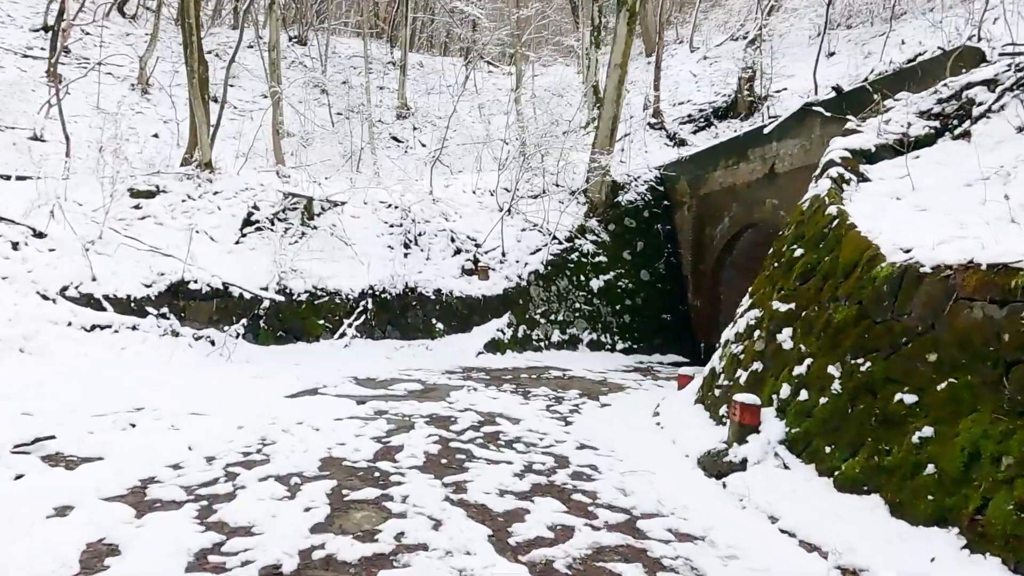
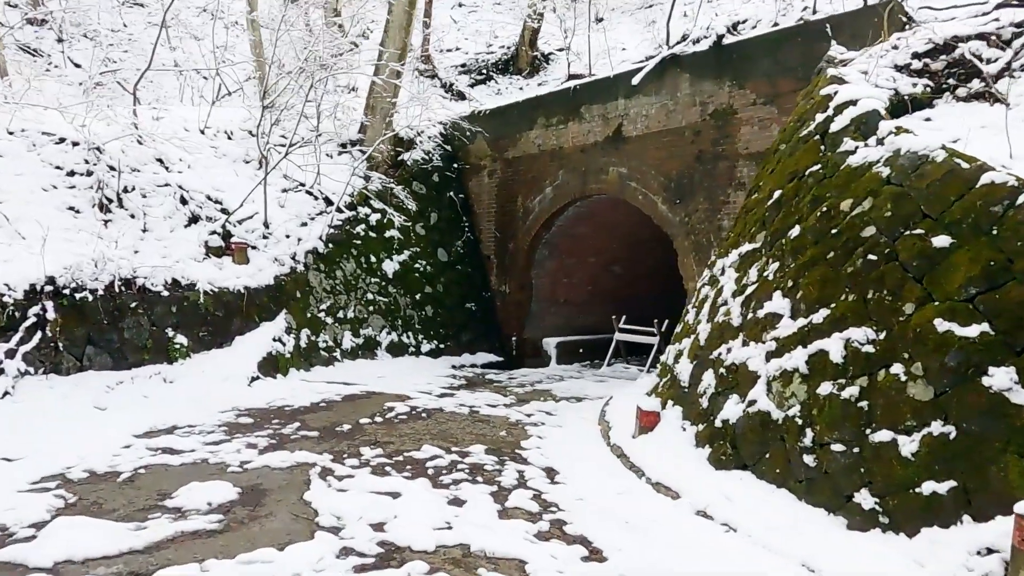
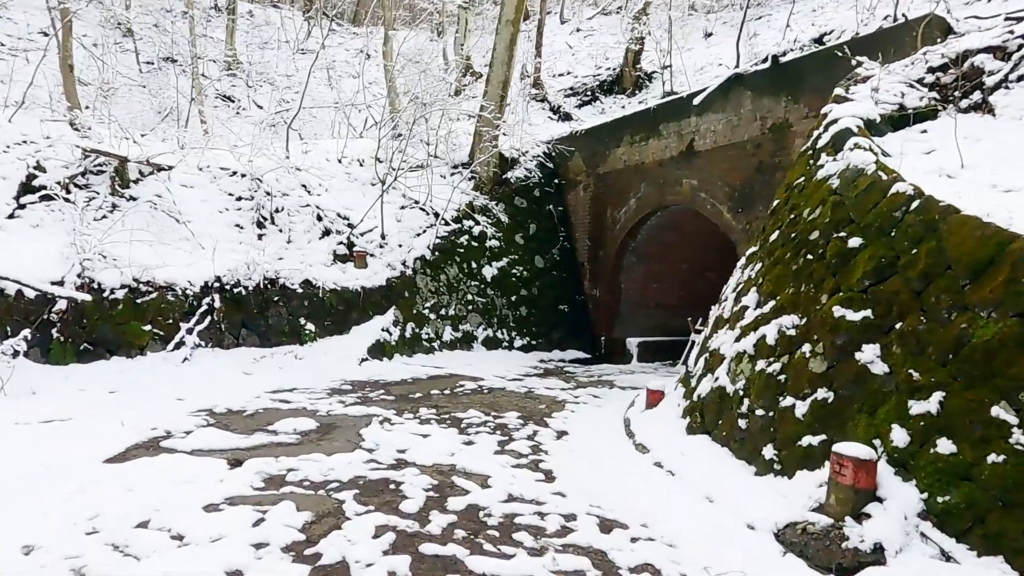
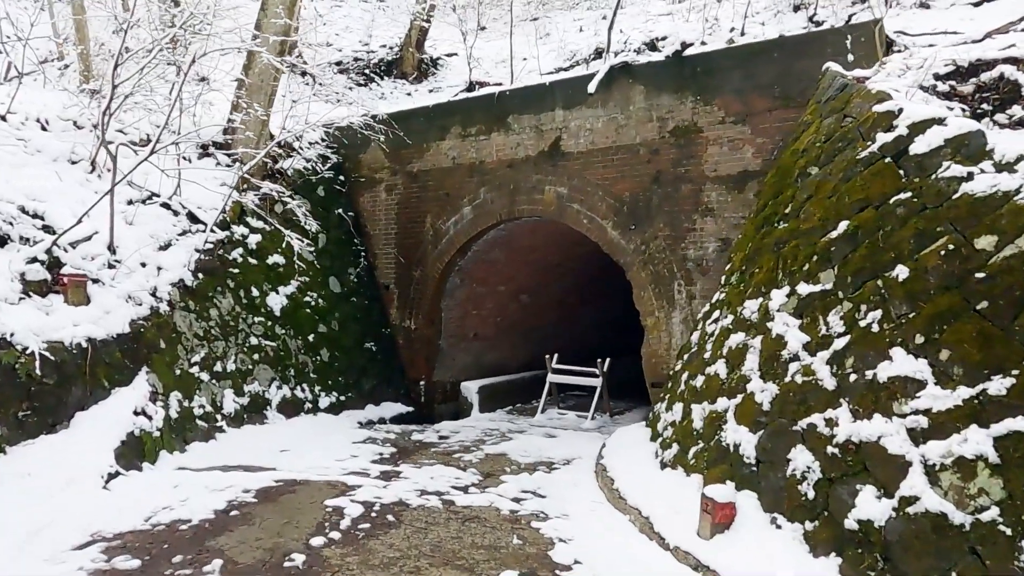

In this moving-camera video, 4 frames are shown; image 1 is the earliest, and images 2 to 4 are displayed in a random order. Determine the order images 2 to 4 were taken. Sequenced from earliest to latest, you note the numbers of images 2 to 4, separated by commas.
3, 2, 4
